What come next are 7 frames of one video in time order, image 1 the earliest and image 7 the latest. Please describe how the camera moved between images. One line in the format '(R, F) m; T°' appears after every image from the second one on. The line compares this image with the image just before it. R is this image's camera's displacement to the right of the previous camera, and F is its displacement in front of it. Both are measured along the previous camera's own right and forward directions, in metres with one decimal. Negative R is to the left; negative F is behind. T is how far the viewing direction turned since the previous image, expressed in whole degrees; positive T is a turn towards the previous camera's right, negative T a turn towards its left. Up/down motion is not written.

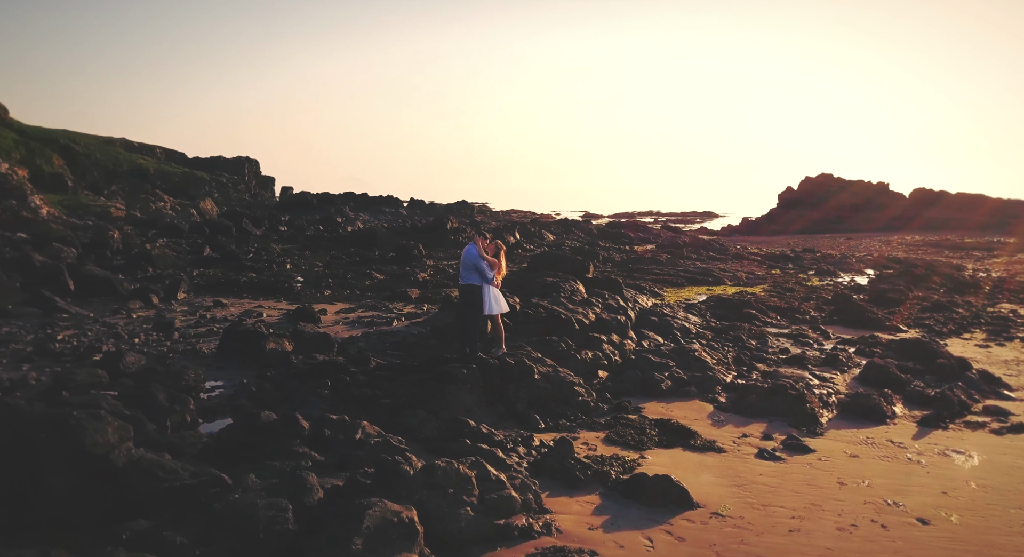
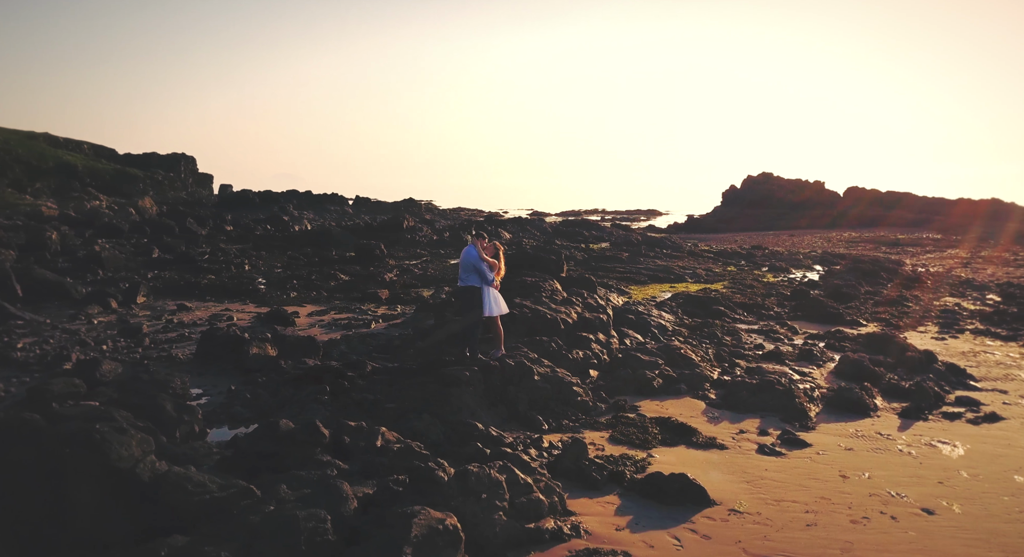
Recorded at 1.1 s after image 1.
(-1.0, +0.1) m; +5°
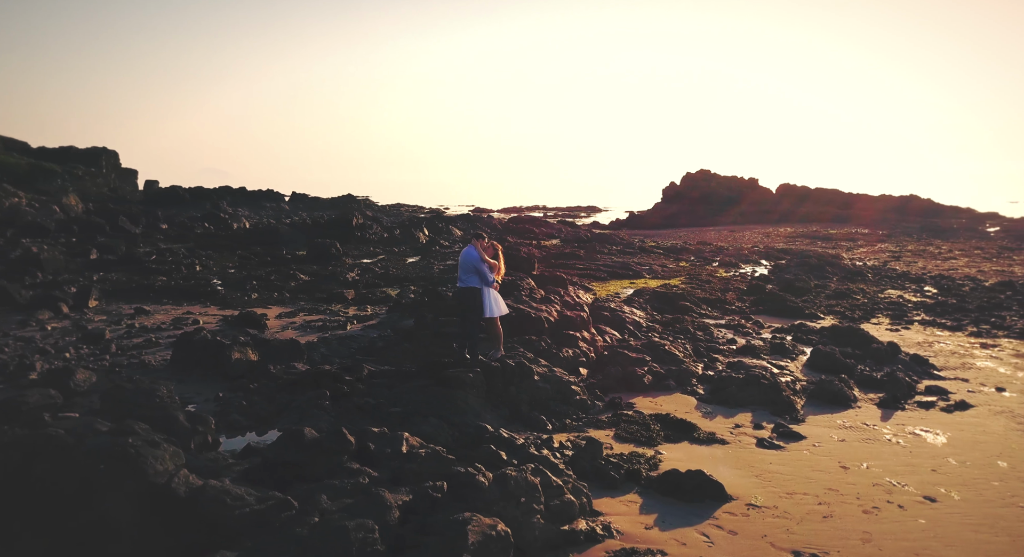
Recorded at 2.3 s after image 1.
(-1.1, +0.1) m; +5°
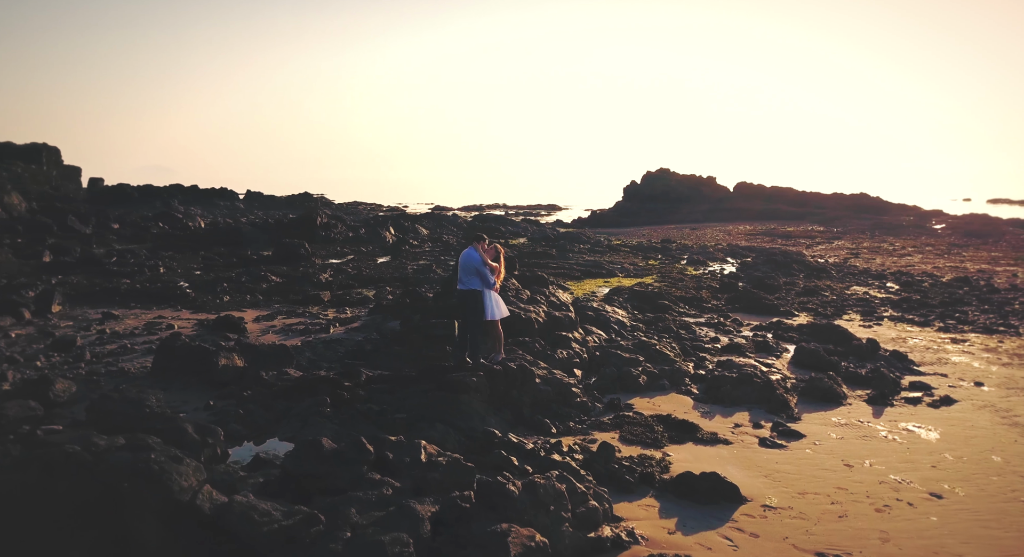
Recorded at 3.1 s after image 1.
(-0.8, +0.2) m; +4°
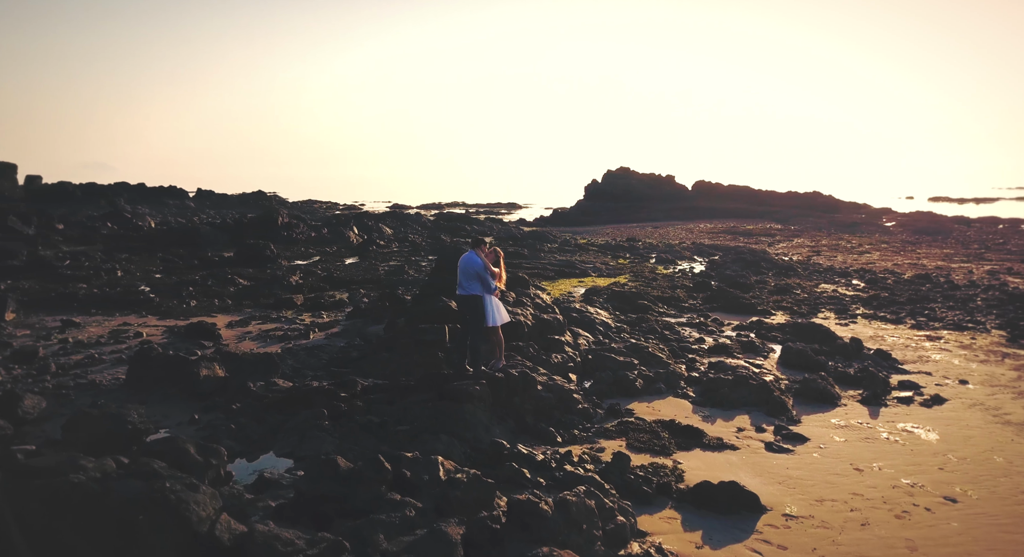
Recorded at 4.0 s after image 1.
(-0.8, +0.4) m; +4°
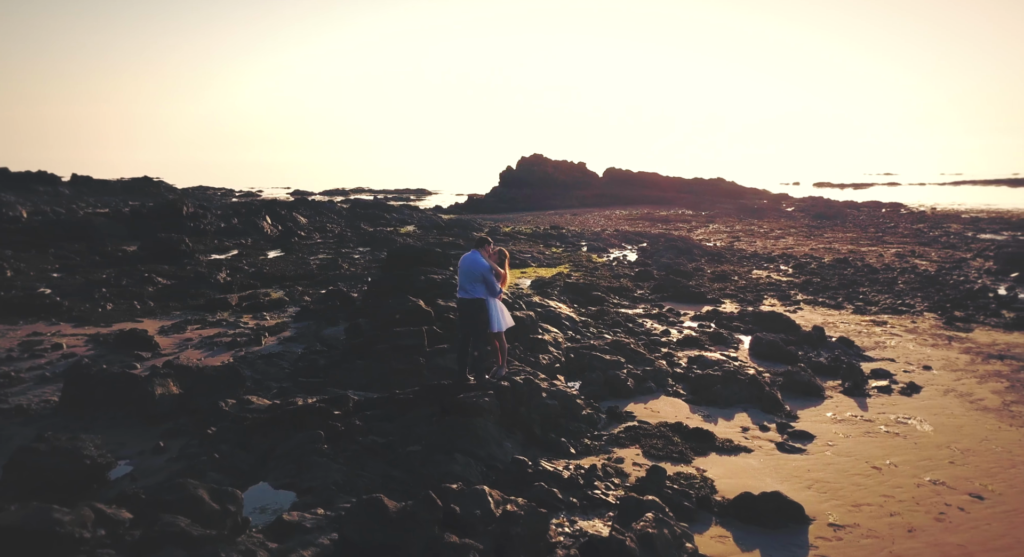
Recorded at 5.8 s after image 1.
(-1.6, +1.1) m; +8°
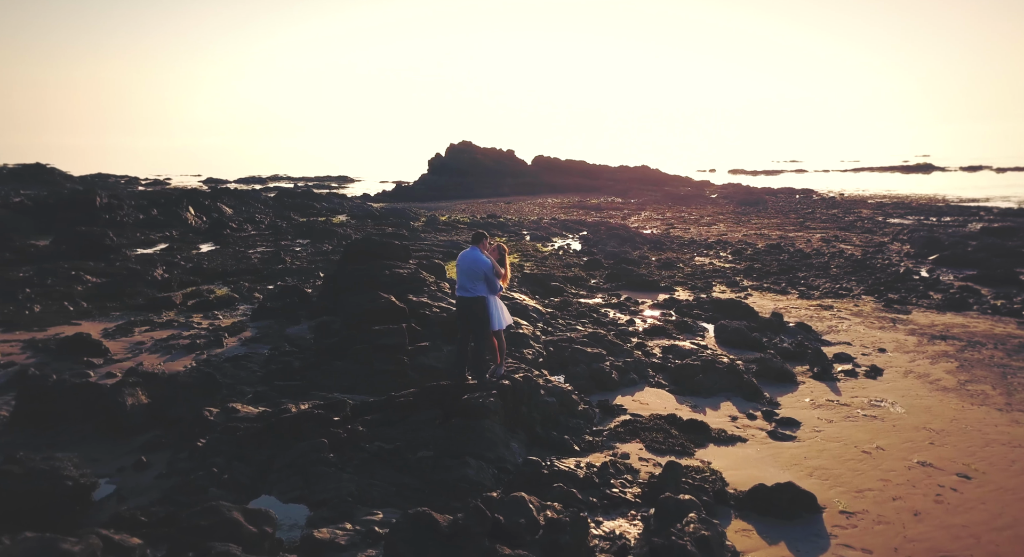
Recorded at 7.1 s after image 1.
(-1.1, +0.4) m; +6°
